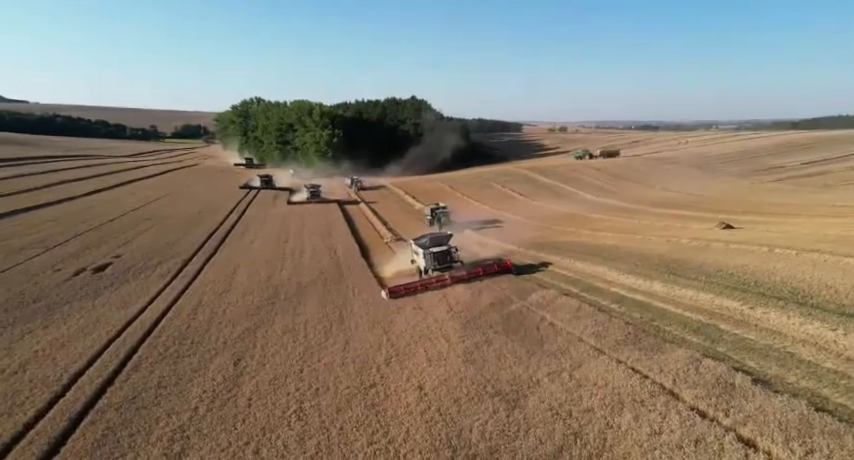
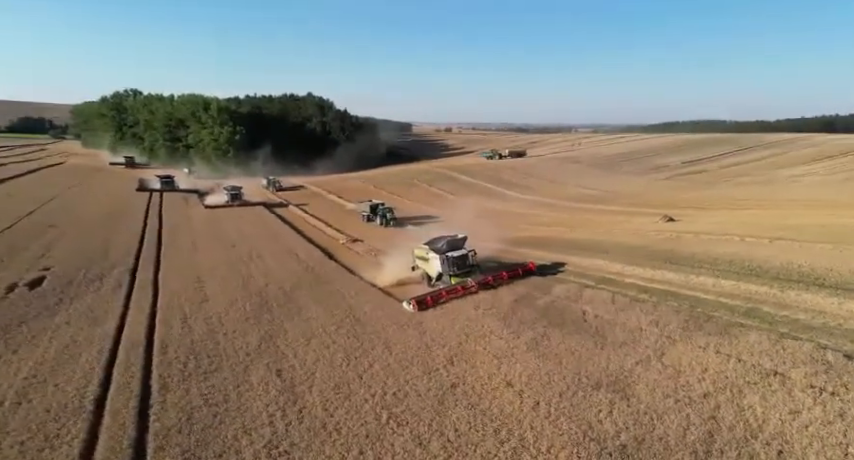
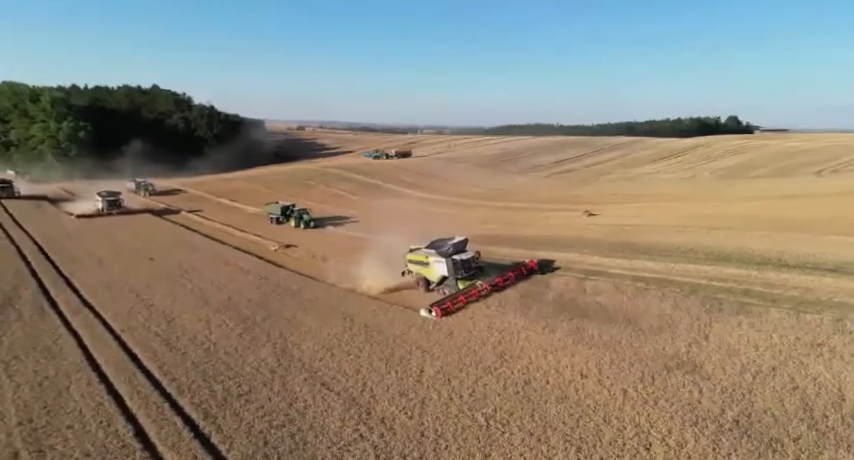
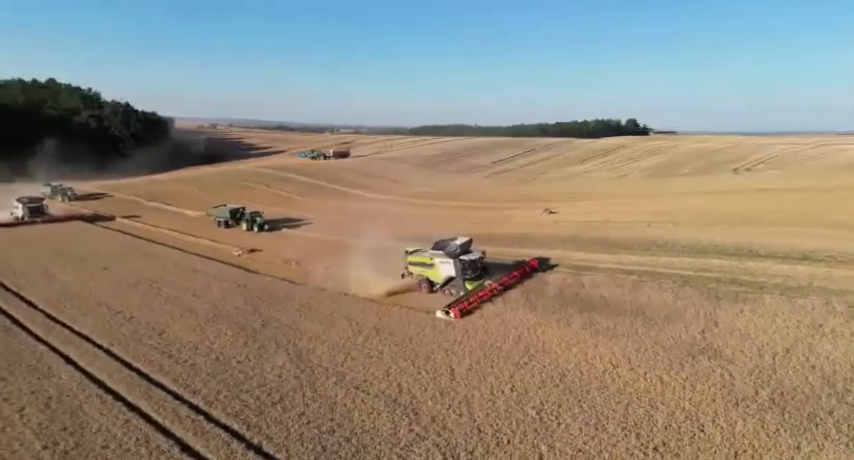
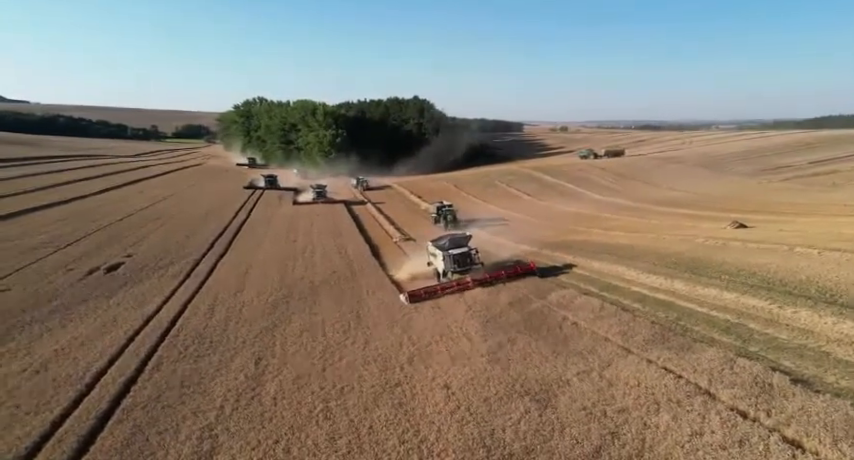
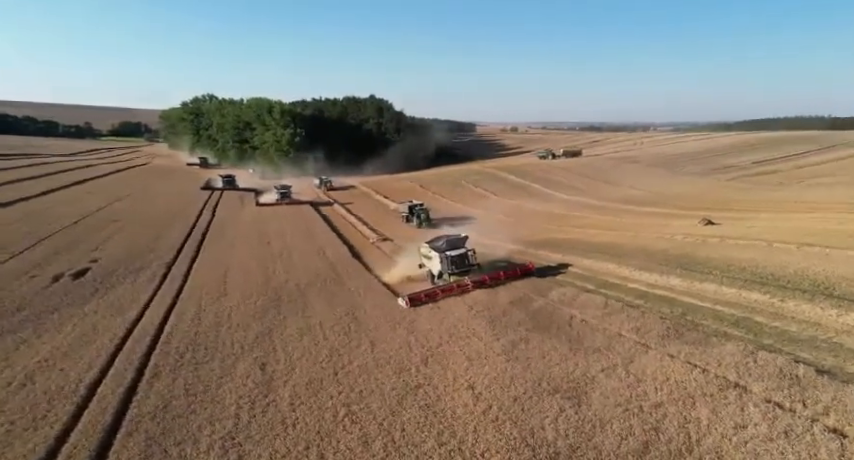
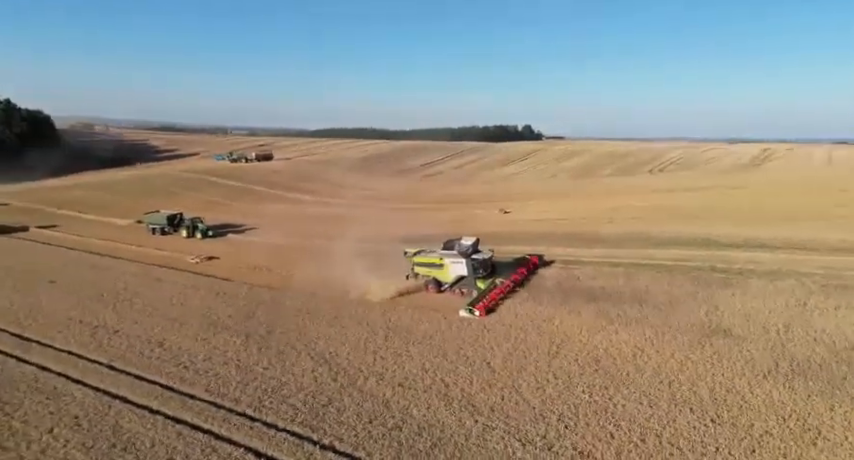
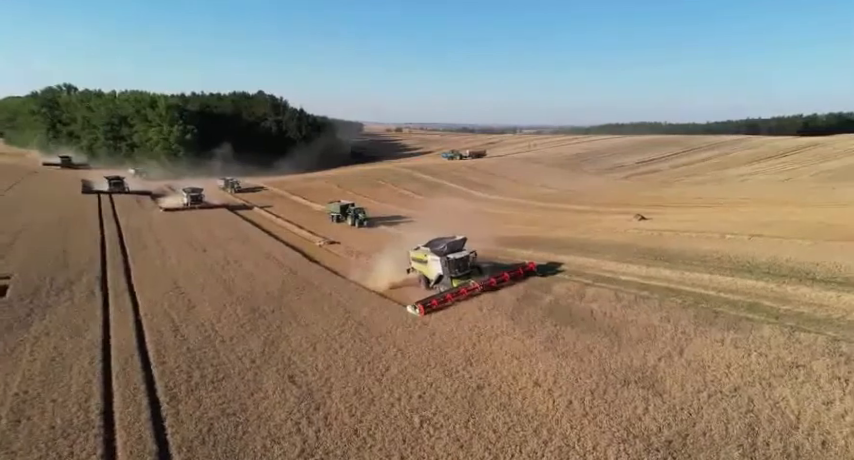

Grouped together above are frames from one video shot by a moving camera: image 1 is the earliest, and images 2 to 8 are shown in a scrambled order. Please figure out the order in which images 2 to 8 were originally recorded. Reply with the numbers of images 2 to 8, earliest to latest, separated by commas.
5, 6, 2, 8, 3, 4, 7
